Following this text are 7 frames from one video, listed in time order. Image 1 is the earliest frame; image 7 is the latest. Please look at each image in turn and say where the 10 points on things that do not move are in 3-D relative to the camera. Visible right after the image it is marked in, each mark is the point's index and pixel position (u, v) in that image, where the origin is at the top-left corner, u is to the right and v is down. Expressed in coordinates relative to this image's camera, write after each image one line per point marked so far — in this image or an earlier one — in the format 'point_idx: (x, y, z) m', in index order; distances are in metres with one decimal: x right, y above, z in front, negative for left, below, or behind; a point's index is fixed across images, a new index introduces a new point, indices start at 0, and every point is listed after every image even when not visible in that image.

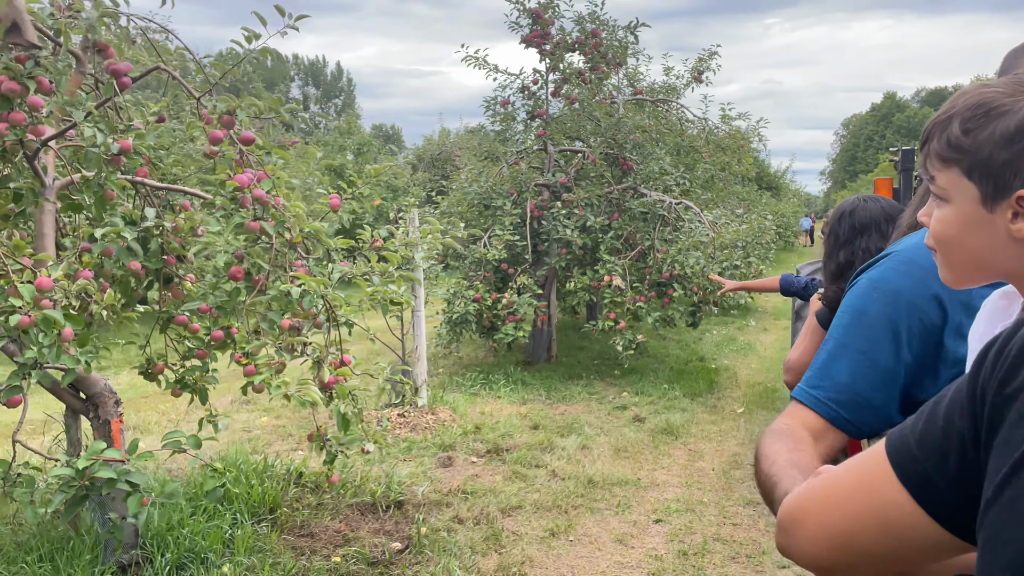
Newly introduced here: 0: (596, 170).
0: (+0.6, +0.8, +5.7) m
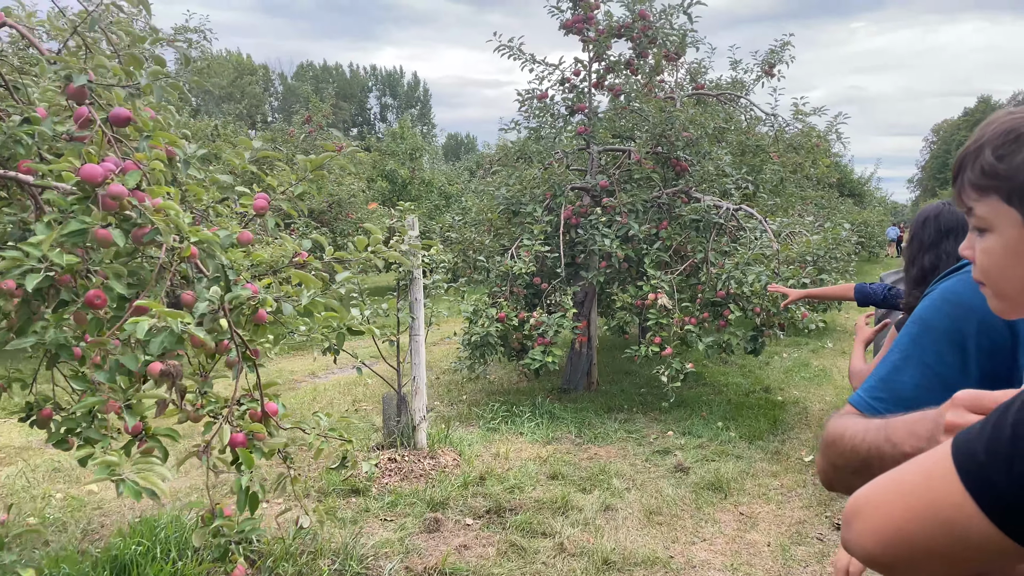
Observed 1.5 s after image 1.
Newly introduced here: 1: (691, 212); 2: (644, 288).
0: (+0.8, +0.7, +4.9) m
1: (+1.0, +0.4, +4.6) m
2: (+0.8, 0.0, +4.5) m
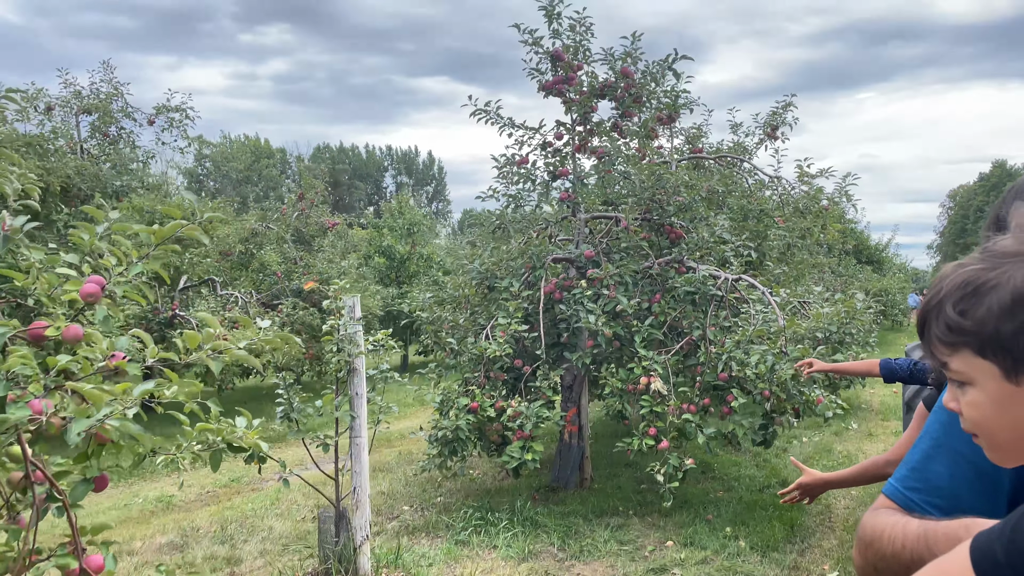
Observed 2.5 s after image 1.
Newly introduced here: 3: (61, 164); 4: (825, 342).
0: (+0.7, +0.3, +4.5) m
1: (+0.9, 0.0, +4.1) m
2: (+0.6, -0.4, +4.0) m
3: (-3.8, +1.1, +6.8) m
4: (+1.6, -0.3, +3.9) m
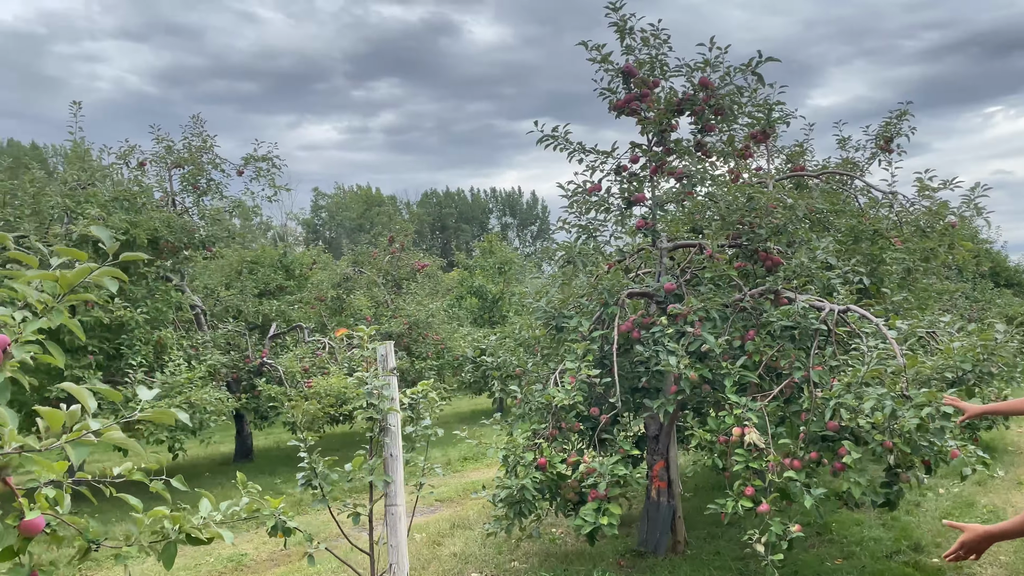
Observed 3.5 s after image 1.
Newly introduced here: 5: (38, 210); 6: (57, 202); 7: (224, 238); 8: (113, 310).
0: (+1.0, +0.1, +3.9) m
1: (+1.2, -0.1, +3.6) m
2: (+0.9, -0.6, +3.5) m
3: (-3.2, +0.6, +6.9) m
4: (+1.8, -0.4, +3.3) m
5: (-3.7, +0.6, +6.2) m
6: (-3.5, +0.7, +6.2) m
7: (-2.9, +0.5, +8.2) m
8: (-3.1, -0.2, +6.1) m
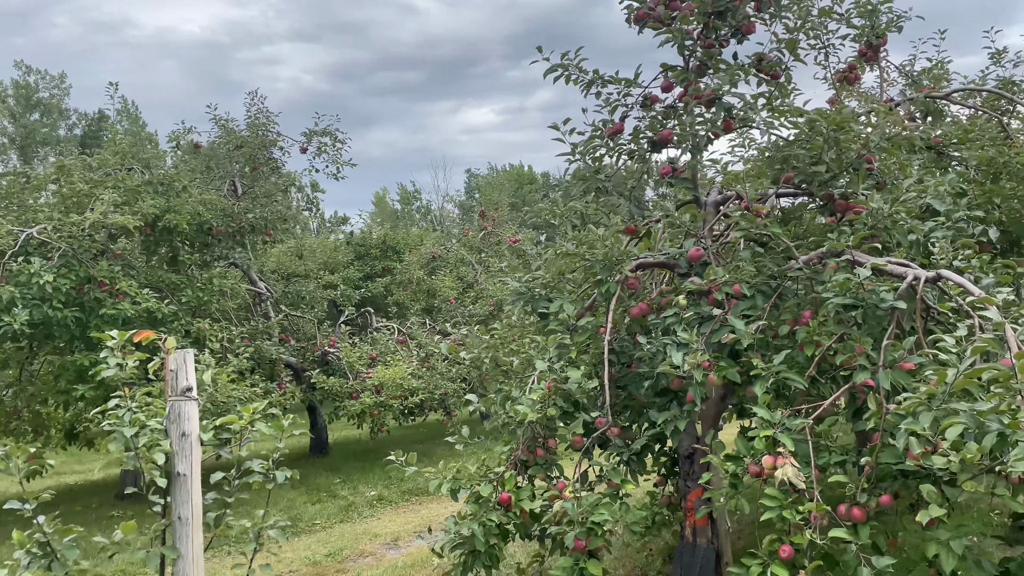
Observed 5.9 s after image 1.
0: (+0.9, +0.2, +2.8) m
1: (+1.0, 0.0, +2.4) m
2: (+0.7, -0.5, +2.4) m
3: (-2.7, +0.7, +6.5) m
4: (+1.6, -0.3, +2.0) m
5: (-3.3, +0.7, +5.9) m
6: (-3.2, +0.7, +5.9) m
7: (-2.2, +0.7, +7.7) m
8: (-2.7, -0.1, +5.8) m
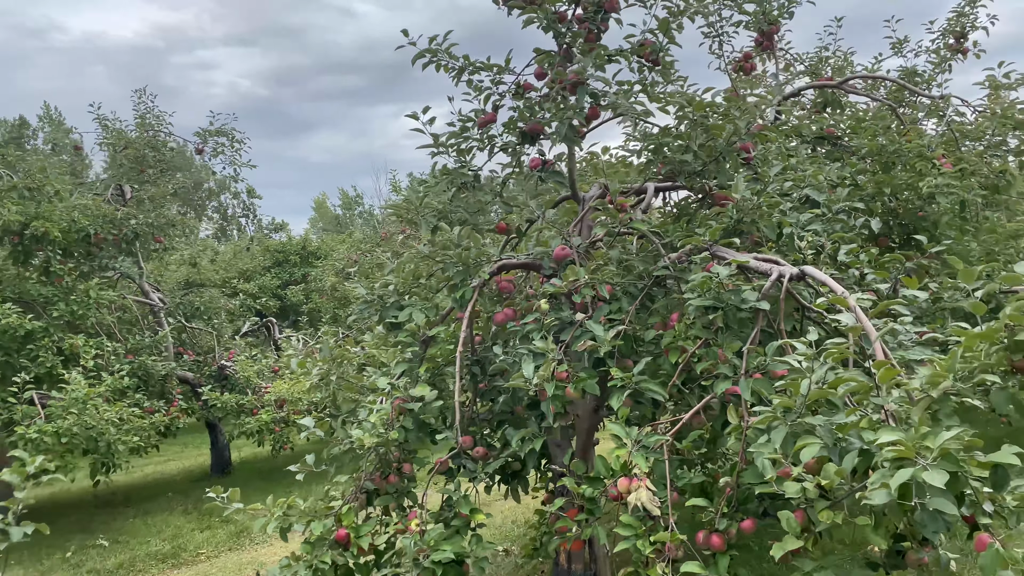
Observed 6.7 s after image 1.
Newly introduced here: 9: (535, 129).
0: (+0.4, +0.2, +2.6) m
1: (+0.5, 0.0, +2.2) m
2: (+0.3, -0.5, +2.1) m
3: (-3.4, +0.6, +6.0) m
4: (+1.1, -0.2, +1.8) m
5: (-4.0, +0.5, +5.4) m
6: (-3.9, +0.6, +5.4) m
7: (-3.0, +0.6, +7.3) m
8: (-3.4, -0.2, +5.3) m
9: (+0.1, +0.6, +3.1) m
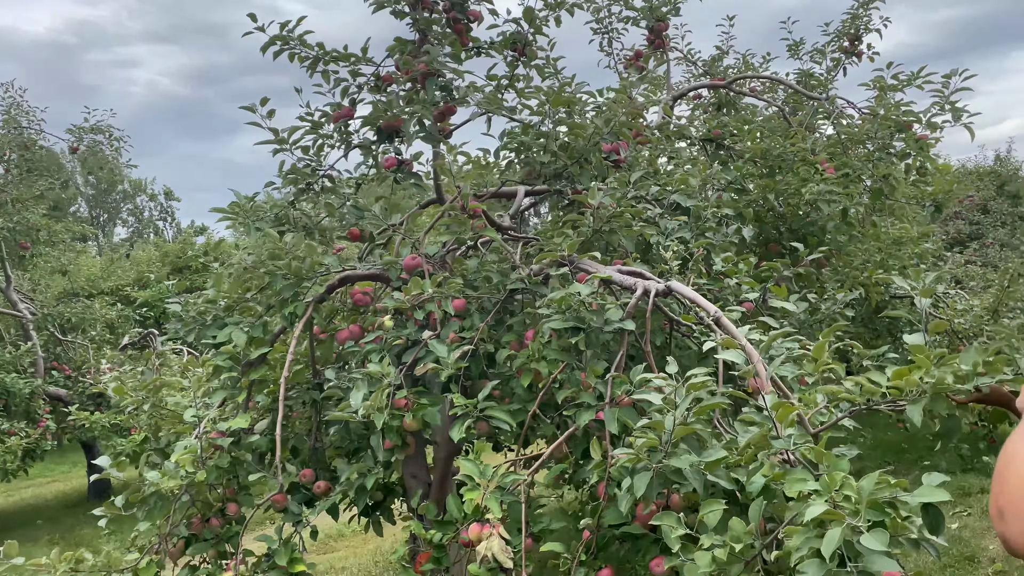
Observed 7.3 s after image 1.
0: (-0.1, +0.2, +2.3) m
1: (+0.1, 0.0, +1.9) m
2: (-0.2, -0.5, +1.8) m
3: (-4.2, +0.5, +5.4) m
4: (+0.7, -0.3, +1.6) m
5: (-4.7, +0.5, +4.7) m
6: (-4.6, +0.5, +4.8) m
7: (-3.9, +0.5, +6.7) m
8: (-4.0, -0.3, +4.7) m
9: (-0.4, +0.6, +2.8) m
